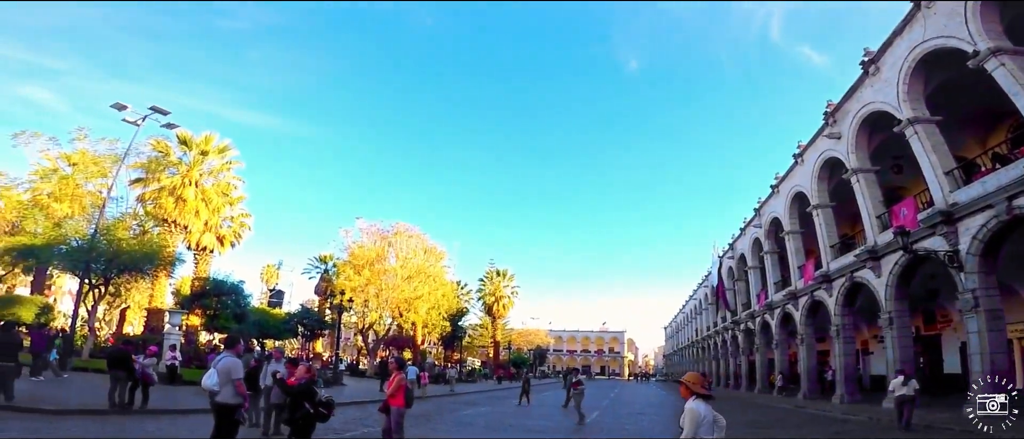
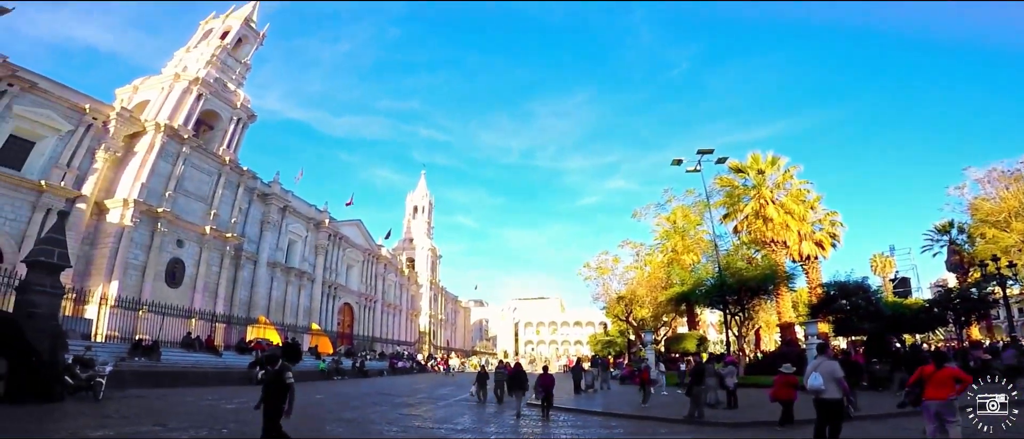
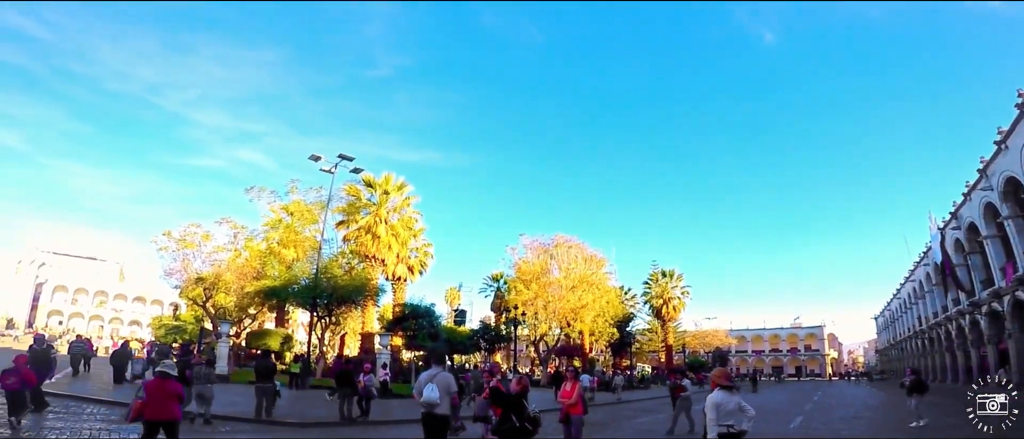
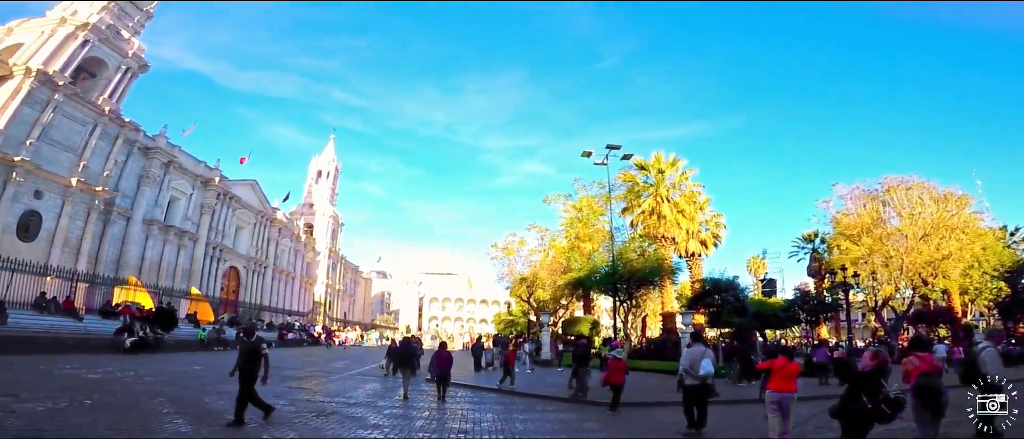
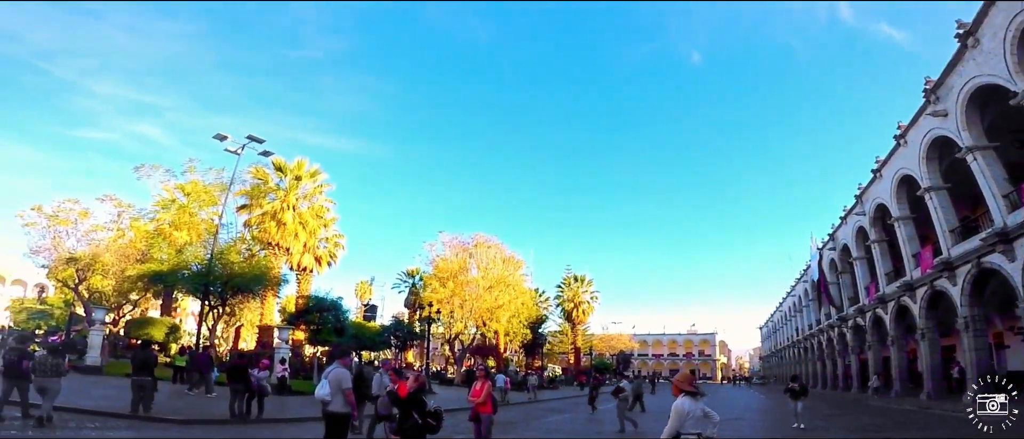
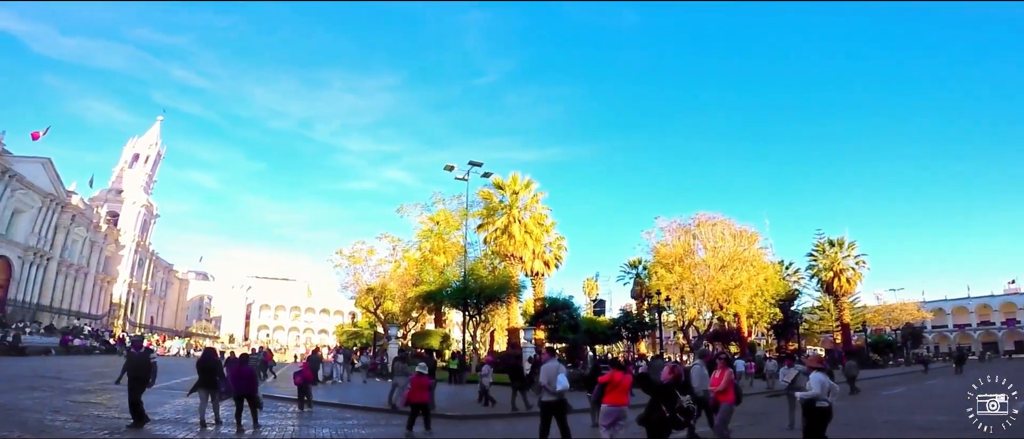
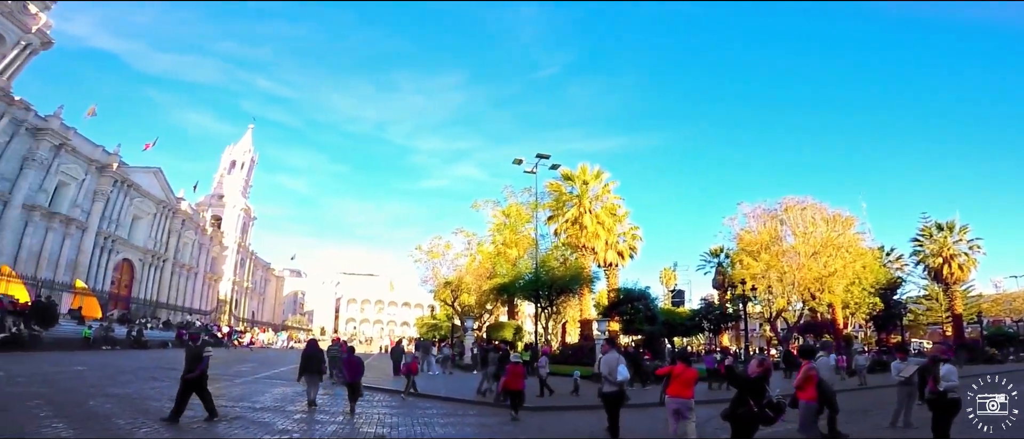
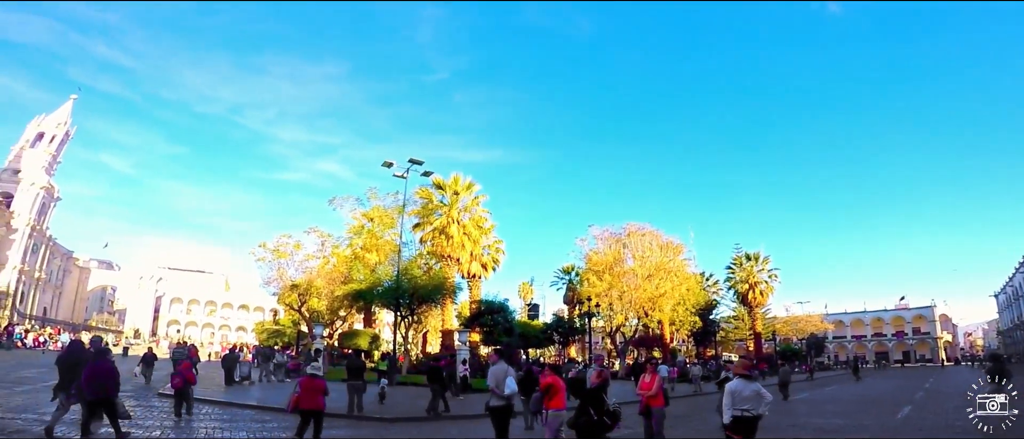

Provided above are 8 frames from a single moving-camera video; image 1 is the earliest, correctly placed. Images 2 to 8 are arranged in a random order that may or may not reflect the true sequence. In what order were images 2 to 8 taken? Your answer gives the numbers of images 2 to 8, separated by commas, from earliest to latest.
5, 3, 8, 6, 7, 4, 2
